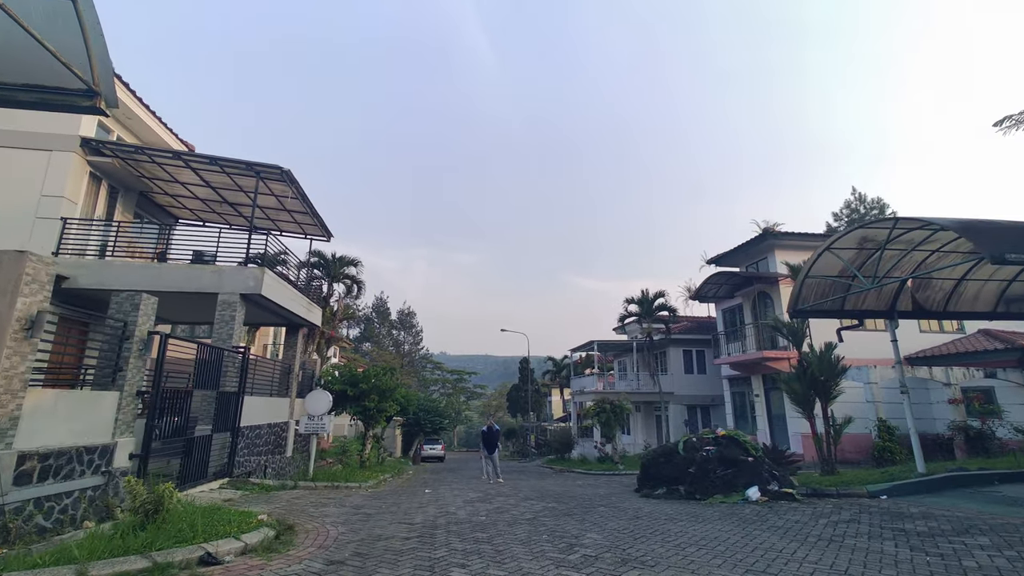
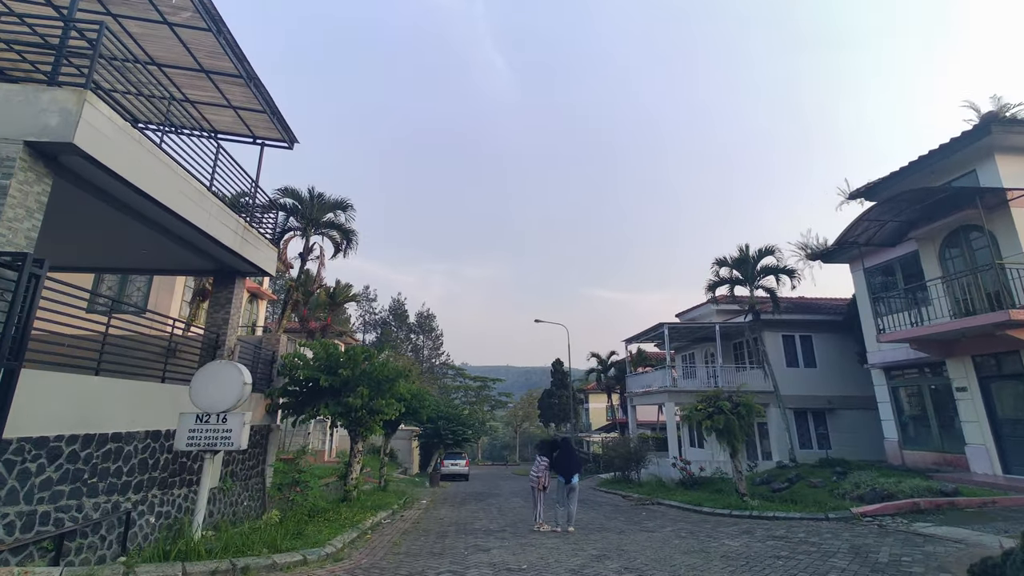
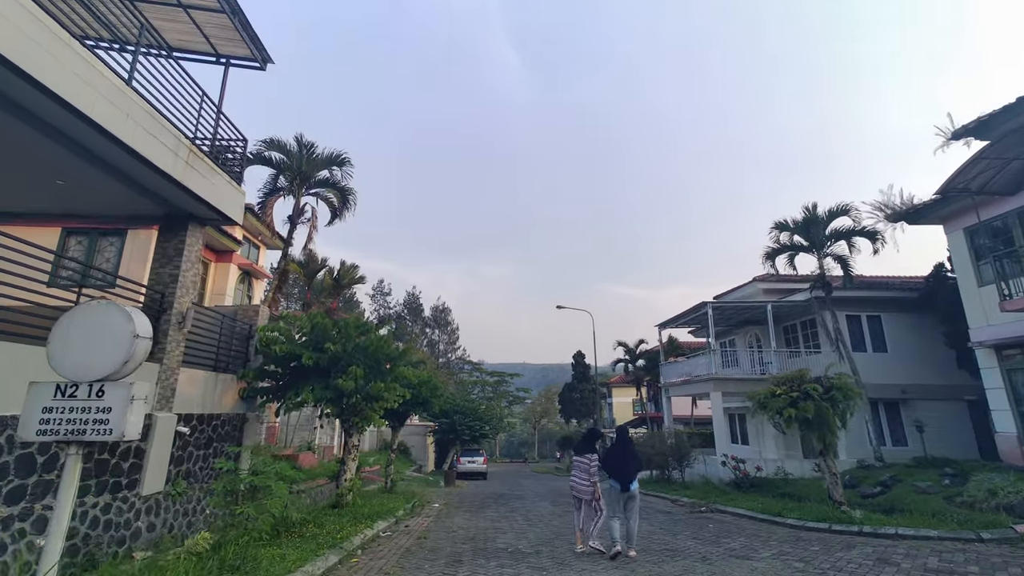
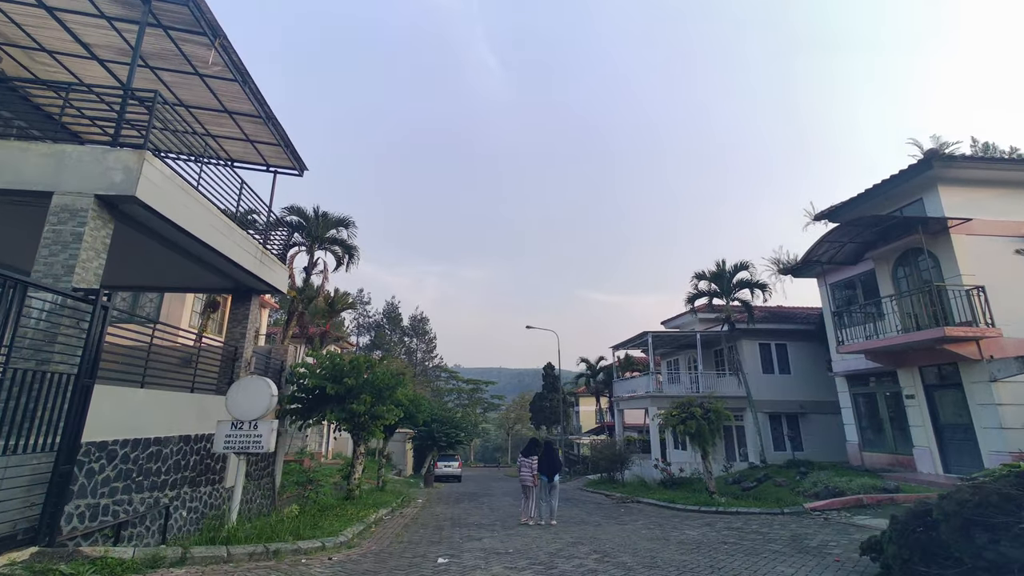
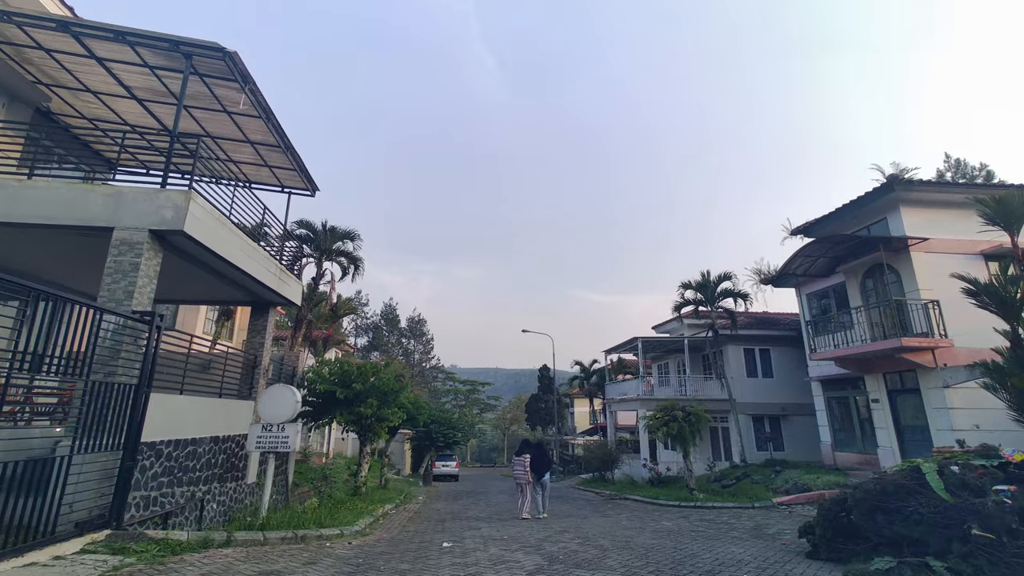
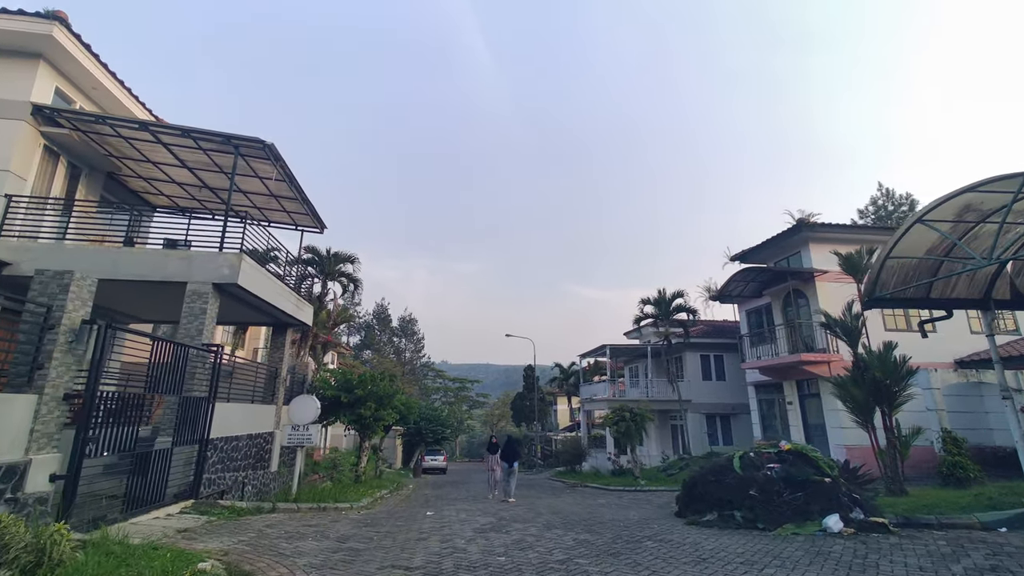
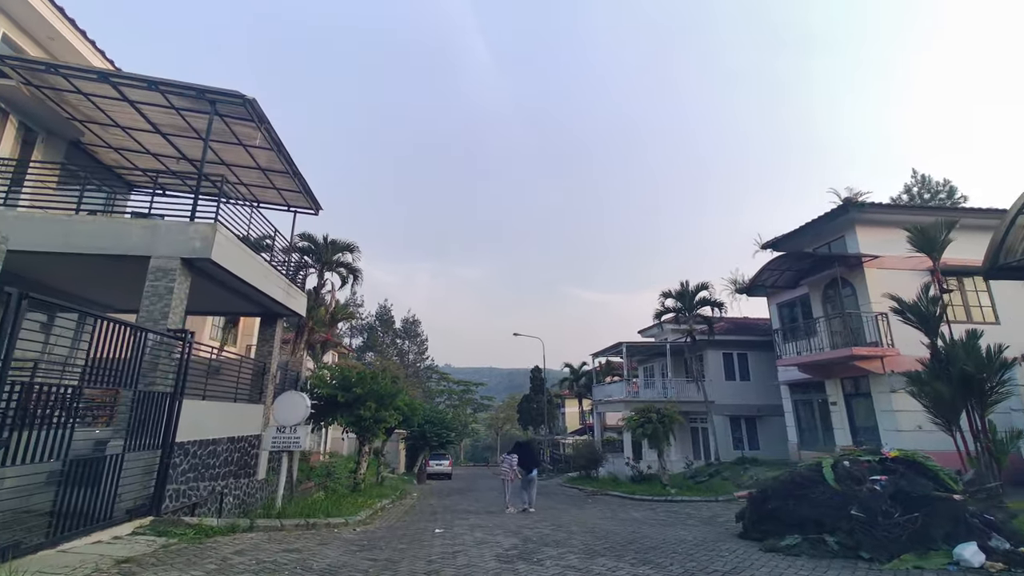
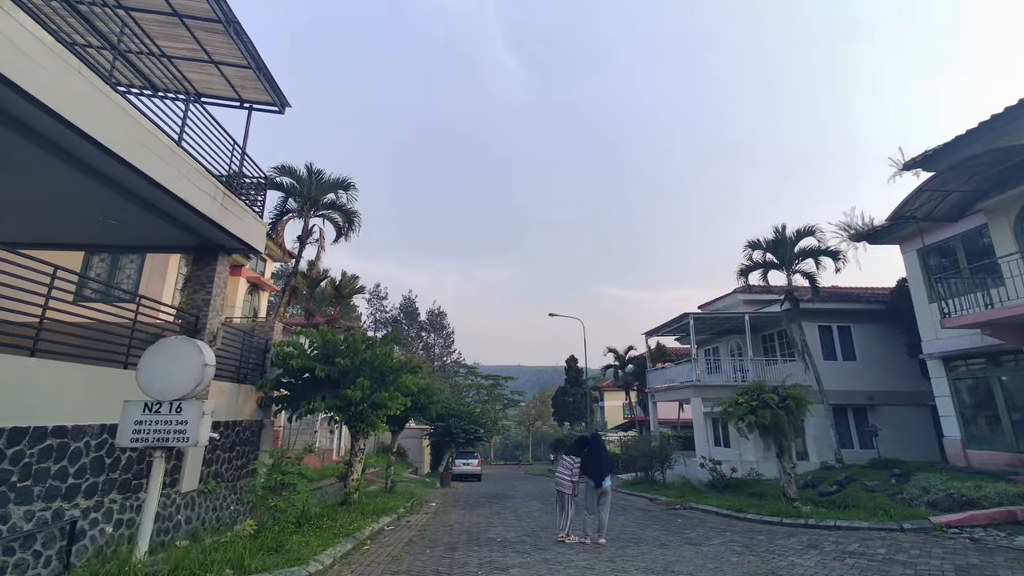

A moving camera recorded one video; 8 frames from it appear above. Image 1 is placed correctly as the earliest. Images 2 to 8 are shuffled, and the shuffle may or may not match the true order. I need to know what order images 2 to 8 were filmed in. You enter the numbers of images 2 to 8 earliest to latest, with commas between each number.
6, 7, 5, 4, 2, 8, 3
